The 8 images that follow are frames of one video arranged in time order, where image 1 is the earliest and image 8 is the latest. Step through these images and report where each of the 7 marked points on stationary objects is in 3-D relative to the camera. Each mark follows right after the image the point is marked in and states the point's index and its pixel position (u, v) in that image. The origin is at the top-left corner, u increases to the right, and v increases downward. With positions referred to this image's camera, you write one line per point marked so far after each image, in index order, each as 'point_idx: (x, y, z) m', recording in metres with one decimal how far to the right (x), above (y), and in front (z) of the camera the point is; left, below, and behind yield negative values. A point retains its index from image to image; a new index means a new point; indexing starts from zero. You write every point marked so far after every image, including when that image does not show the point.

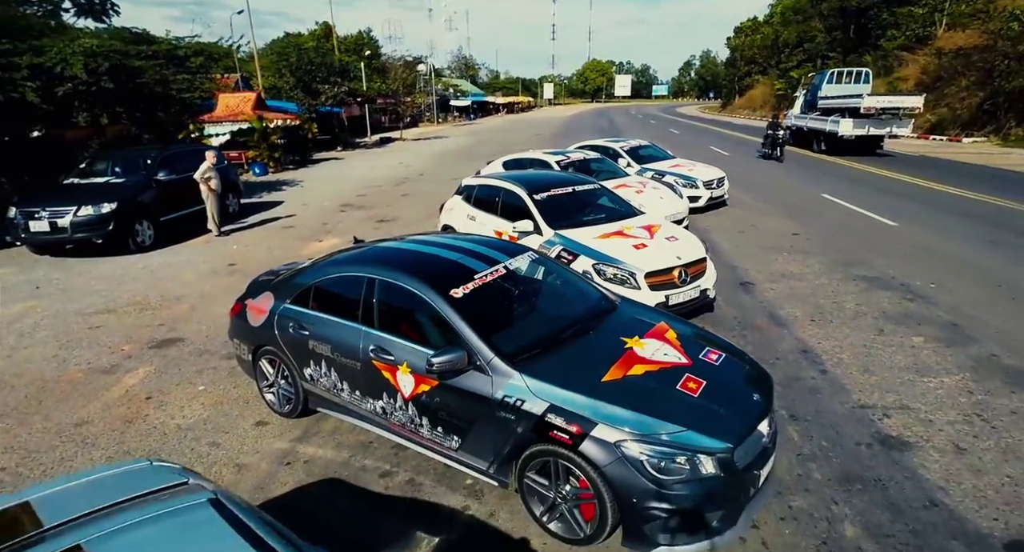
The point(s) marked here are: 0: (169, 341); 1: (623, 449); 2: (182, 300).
0: (-4.7, -0.8, +7.1) m
1: (+0.7, -1.1, +3.3) m
2: (-5.5, -0.3, +8.7) m
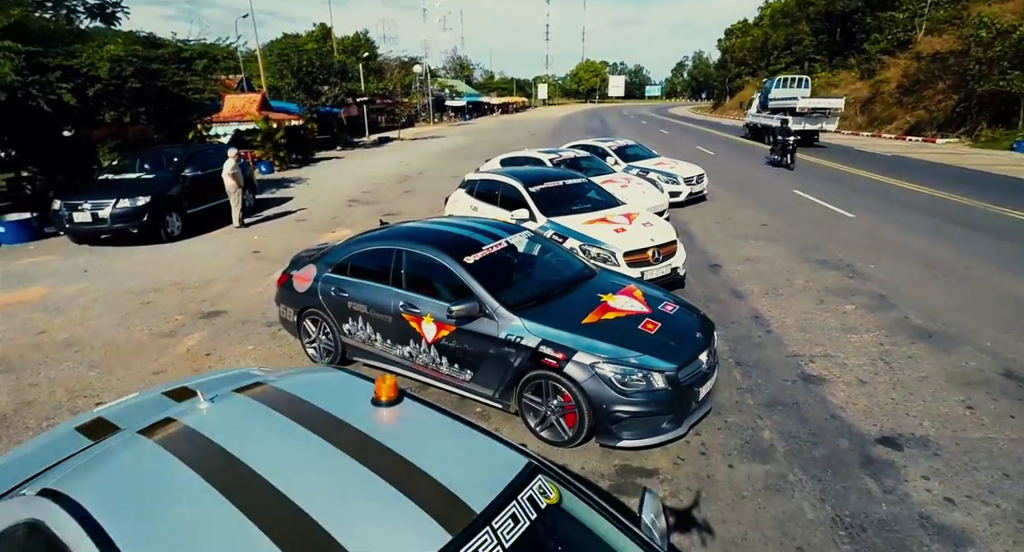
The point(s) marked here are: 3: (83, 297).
0: (-4.7, -0.5, +8.2) m
1: (+0.7, -0.8, +4.5) m
2: (-5.5, 0.0, +9.9) m
3: (-7.3, -0.3, +8.9) m
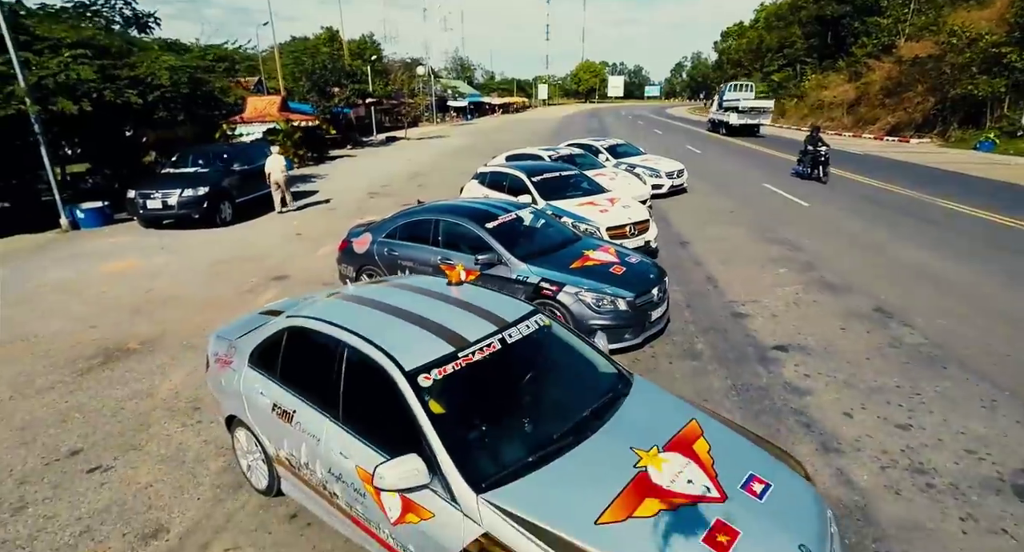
0: (-4.6, 0.0, +10.3) m
1: (+0.8, -0.2, +6.6) m
2: (-5.4, +0.5, +12.0) m
3: (-7.2, +0.2, +11.0) m
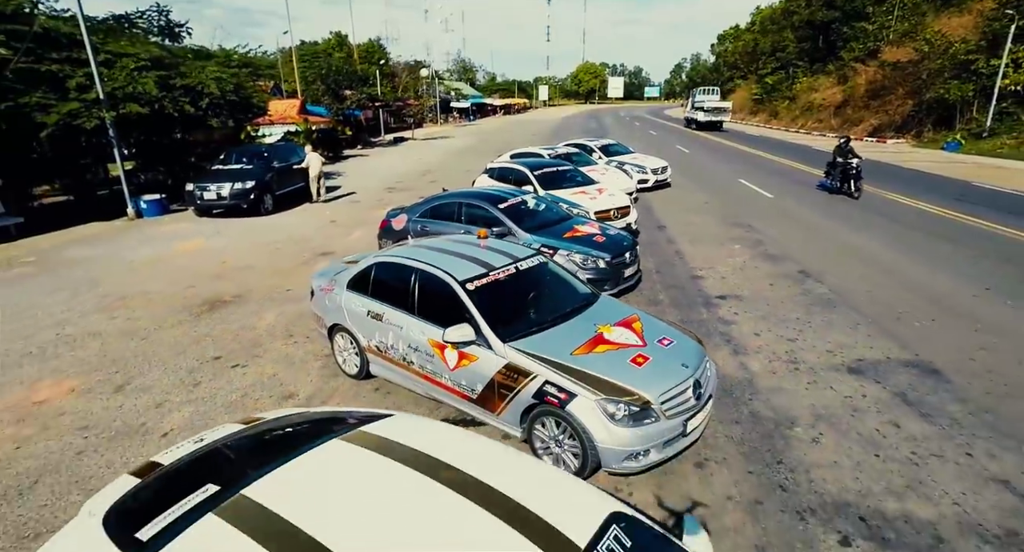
0: (-4.4, +0.6, +12.6) m
1: (+0.9, +0.3, +8.8) m
2: (-5.3, +1.1, +14.2) m
3: (-7.1, +0.8, +13.3) m
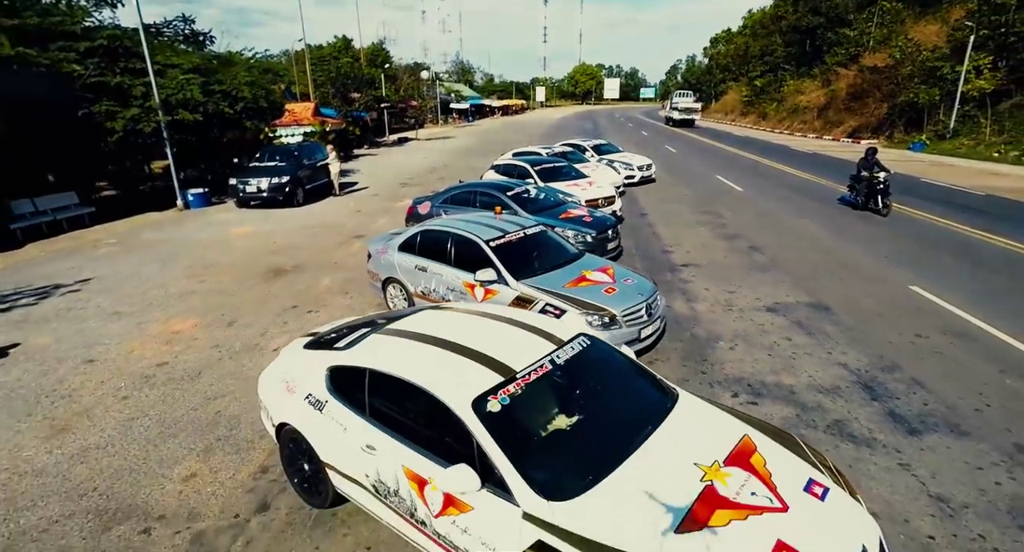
0: (-4.3, +1.1, +14.8) m
1: (+1.1, +0.9, +11.1) m
2: (-5.2, +1.6, +16.4) m
3: (-7.0, +1.3, +15.5) m
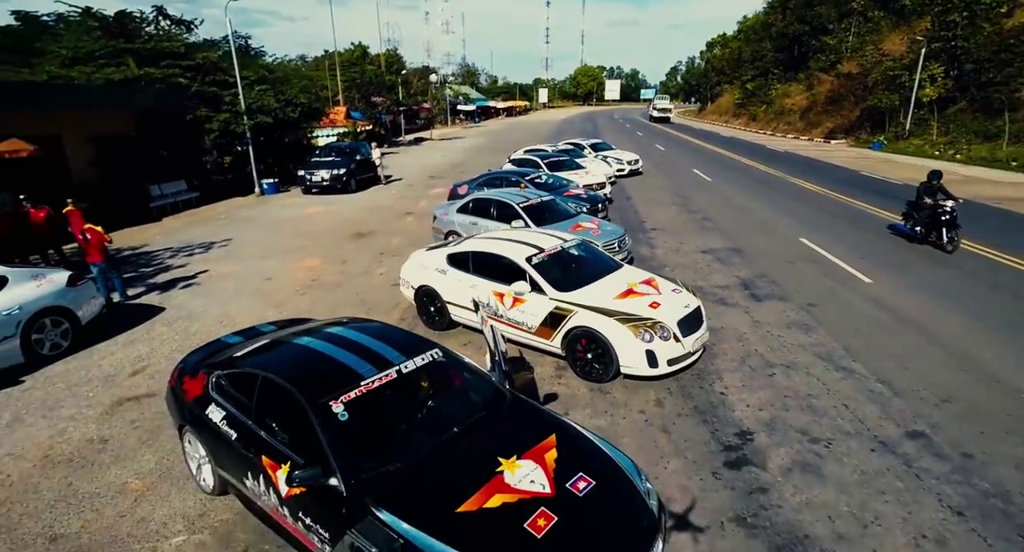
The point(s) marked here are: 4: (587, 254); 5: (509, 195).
0: (-3.8, +2.2, +19.2) m
1: (+1.6, +2.0, +15.4) m
2: (-4.7, +2.8, +20.8) m
3: (-6.5, +2.5, +19.8) m
4: (+1.2, +0.4, +8.5) m
5: (-0.1, +2.0, +12.9) m
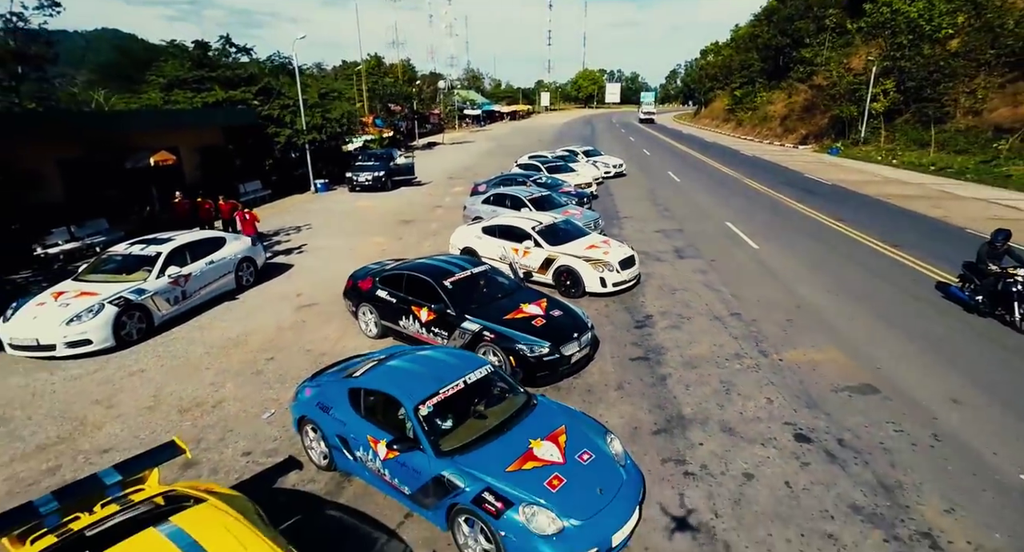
0: (-3.5, +3.1, +24.3) m
1: (+1.9, +2.9, +20.5) m
2: (-4.4, +3.7, +25.9) m
3: (-6.2, +3.4, +25.0) m
4: (+1.4, +1.3, +13.6) m
5: (+0.2, +2.9, +18.0) m
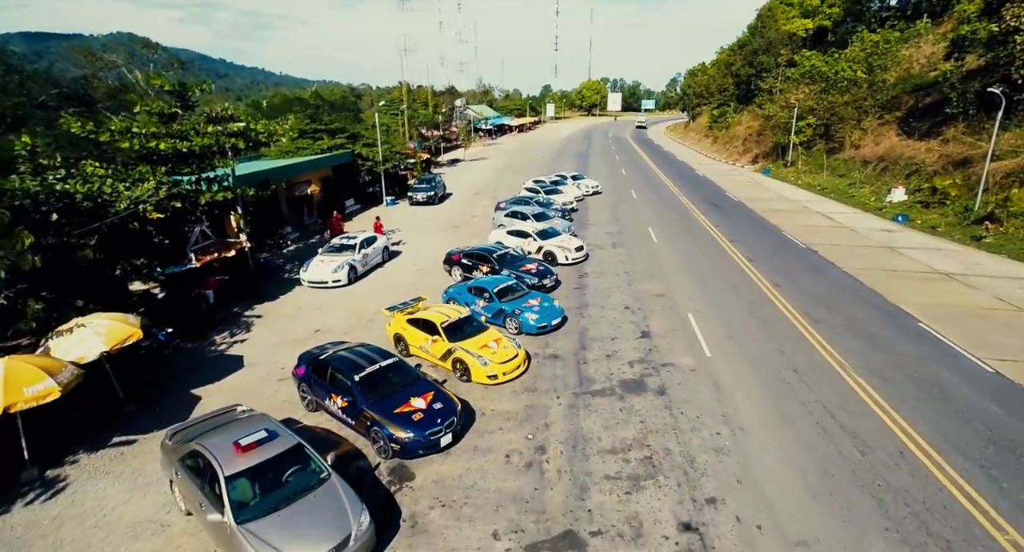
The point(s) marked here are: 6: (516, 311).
0: (-2.9, +4.1, +36.2) m
1: (+2.4, +3.8, +32.4) m
2: (-3.8, +4.6, +37.8) m
3: (-5.5, +4.3, +36.9) m
4: (+1.9, +2.2, +25.4) m
5: (+0.8, +3.8, +29.8) m
6: (+0.1, -1.1, +16.8) m
